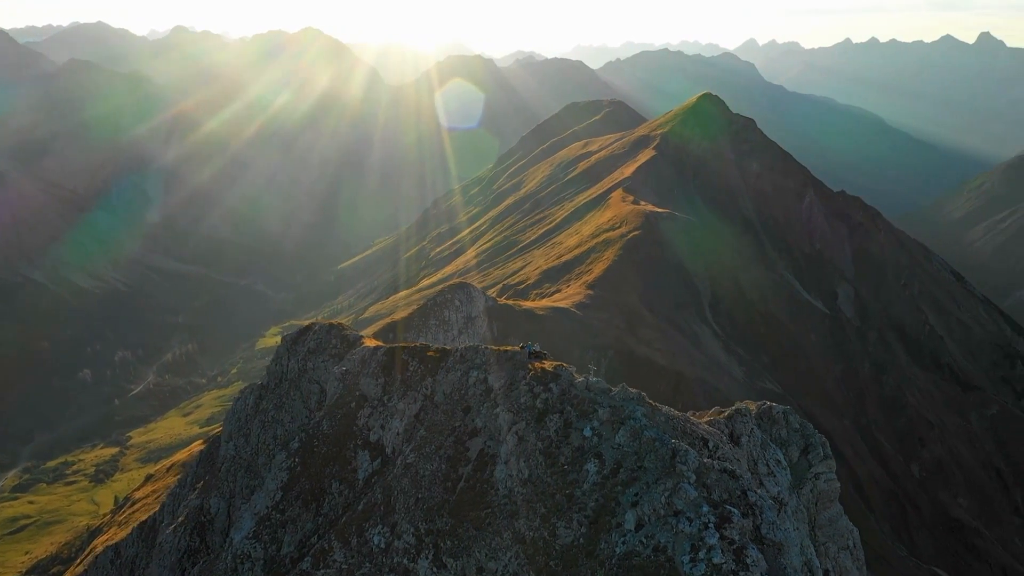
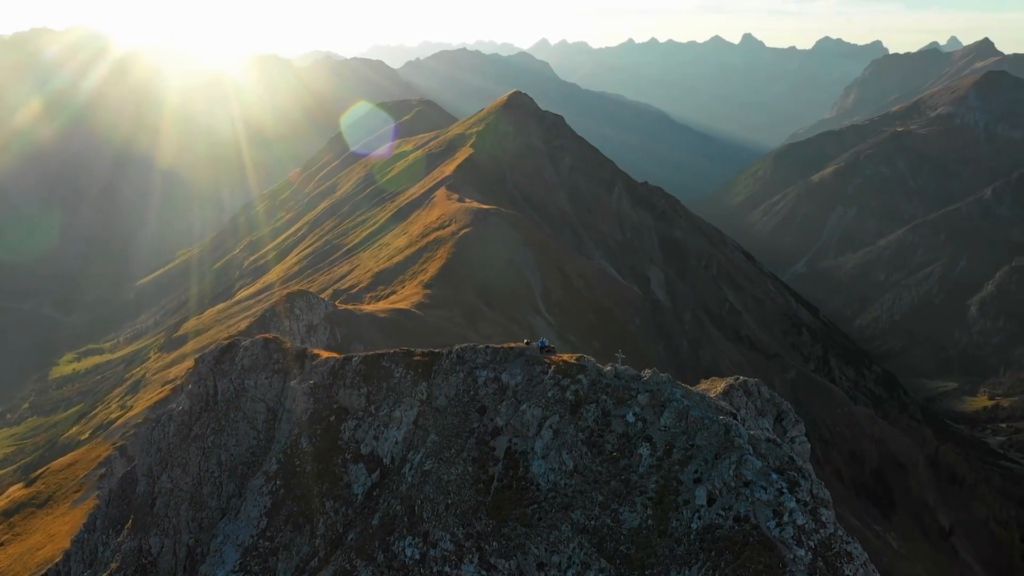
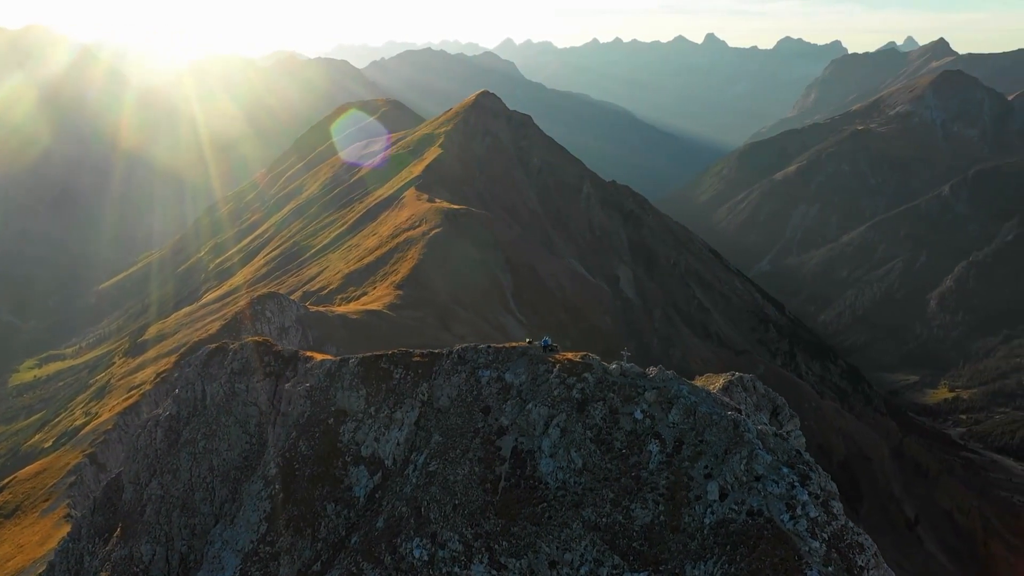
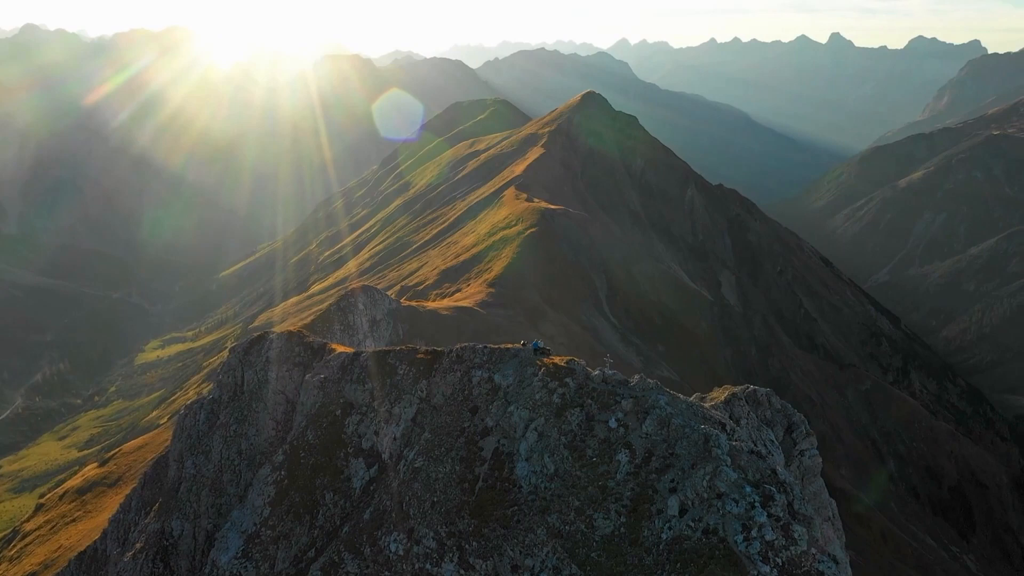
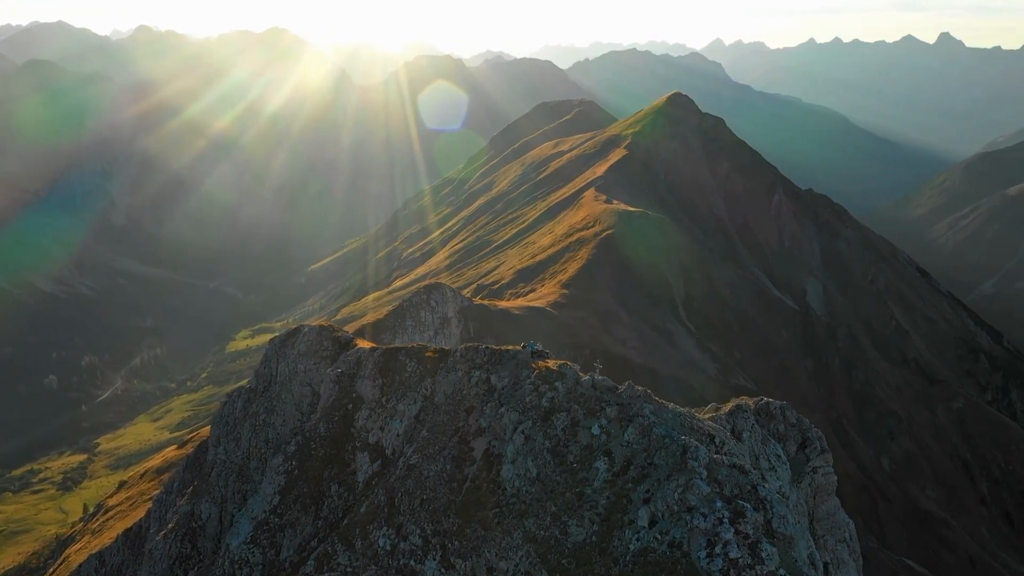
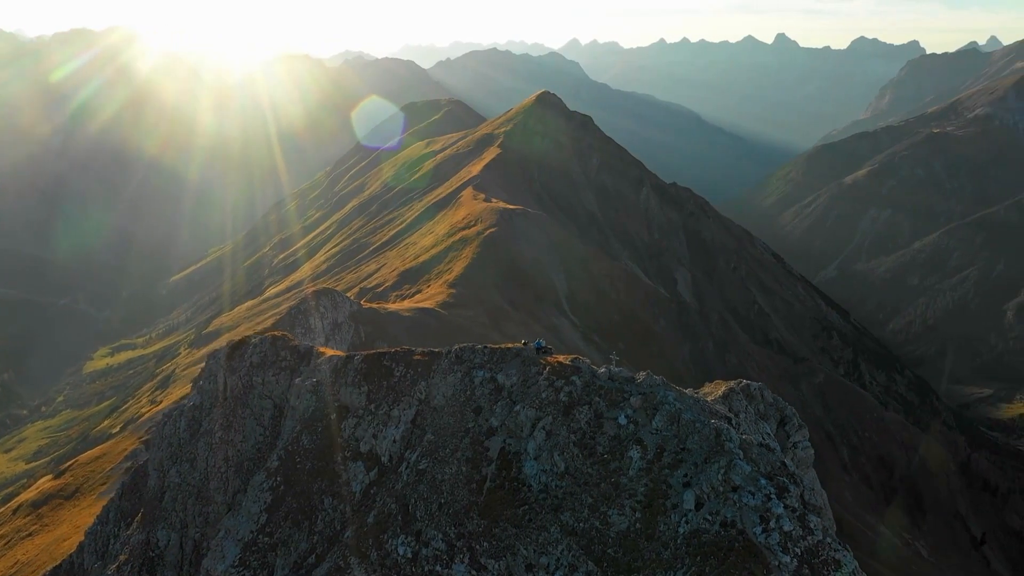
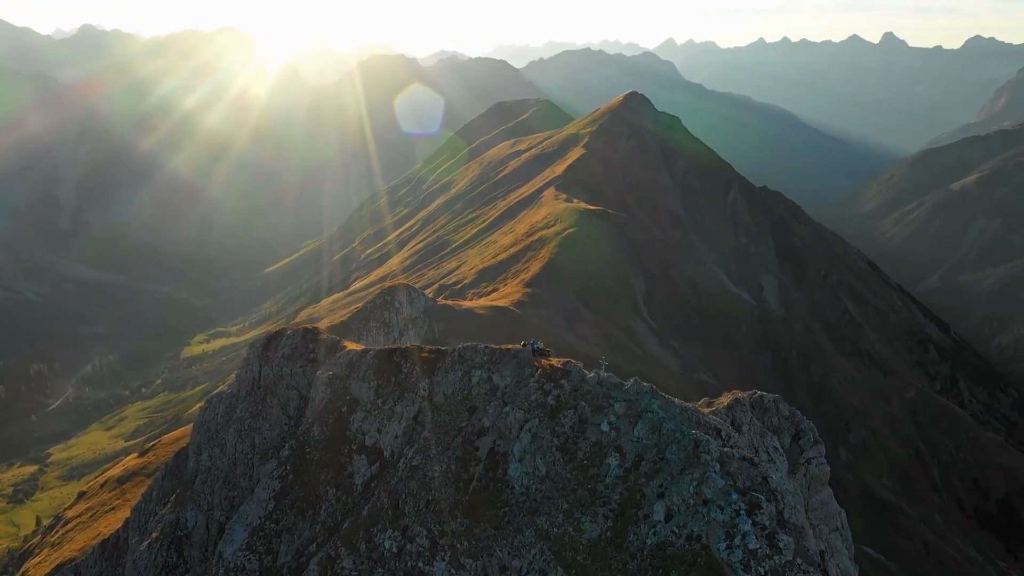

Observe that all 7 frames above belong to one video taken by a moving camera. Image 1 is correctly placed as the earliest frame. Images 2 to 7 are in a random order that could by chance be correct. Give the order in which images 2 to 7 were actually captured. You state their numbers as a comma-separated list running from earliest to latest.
5, 7, 4, 6, 2, 3
